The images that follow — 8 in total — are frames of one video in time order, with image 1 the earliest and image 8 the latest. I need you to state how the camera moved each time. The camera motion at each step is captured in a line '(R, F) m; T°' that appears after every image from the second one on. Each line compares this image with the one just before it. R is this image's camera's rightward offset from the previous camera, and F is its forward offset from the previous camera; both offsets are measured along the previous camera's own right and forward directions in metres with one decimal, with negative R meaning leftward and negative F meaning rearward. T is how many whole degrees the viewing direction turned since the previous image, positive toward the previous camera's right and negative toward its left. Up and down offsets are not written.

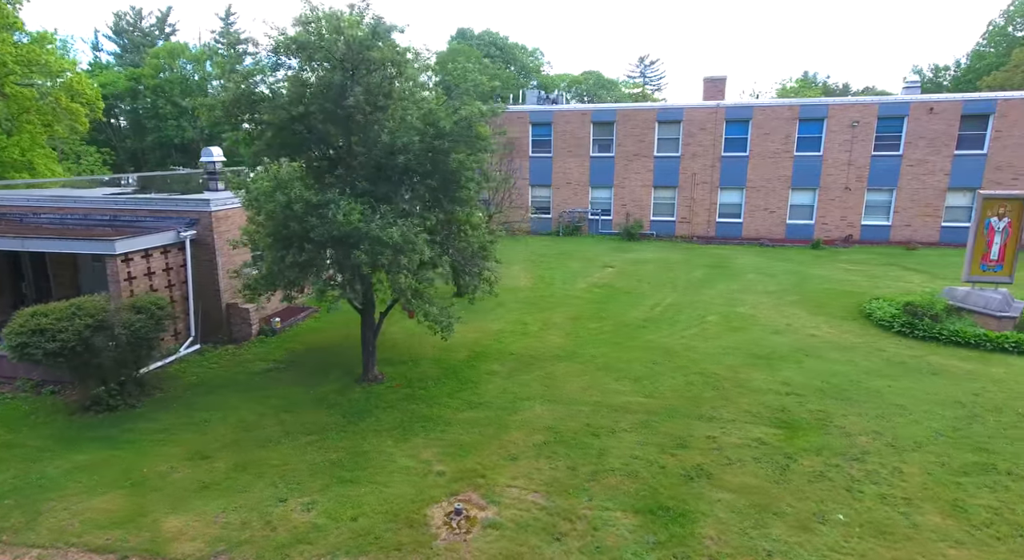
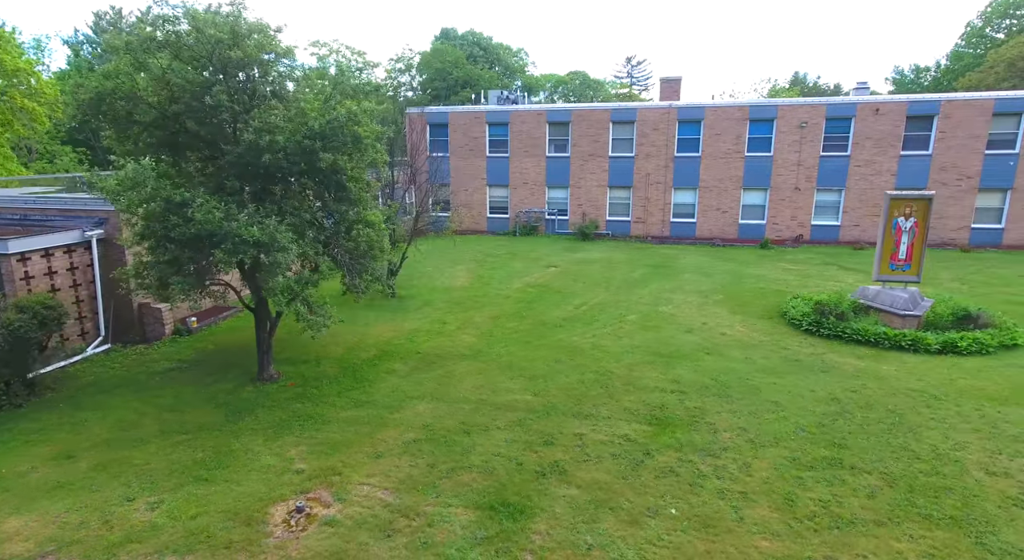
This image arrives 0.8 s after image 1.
(+1.6, -0.1) m; +1°
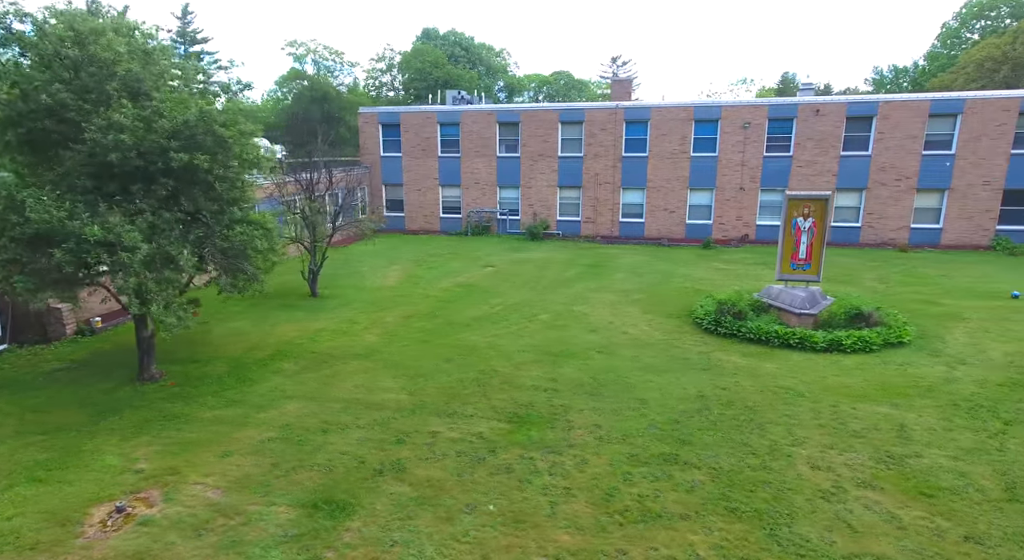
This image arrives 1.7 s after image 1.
(+1.8, -0.1) m; +1°
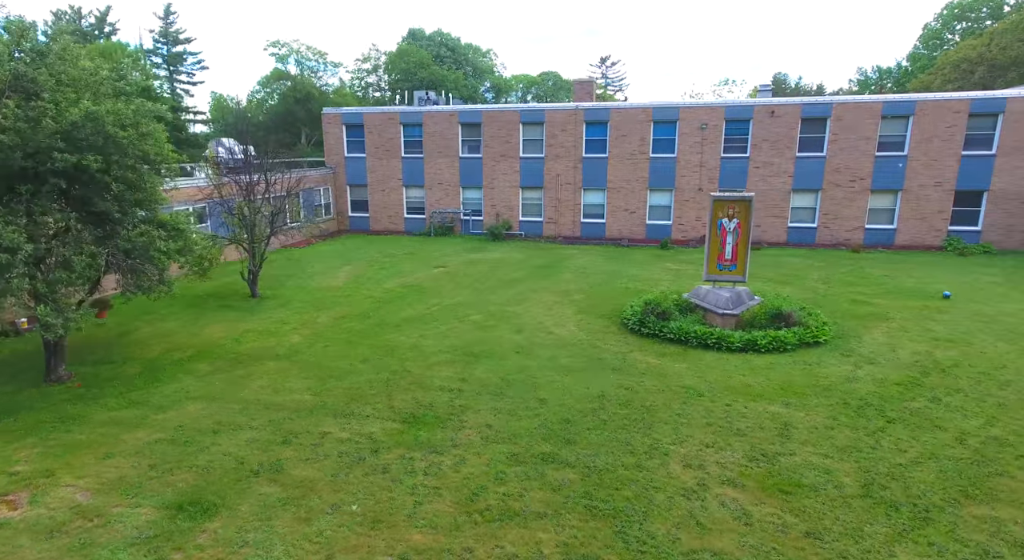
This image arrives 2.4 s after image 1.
(+1.4, -0.1) m; +1°
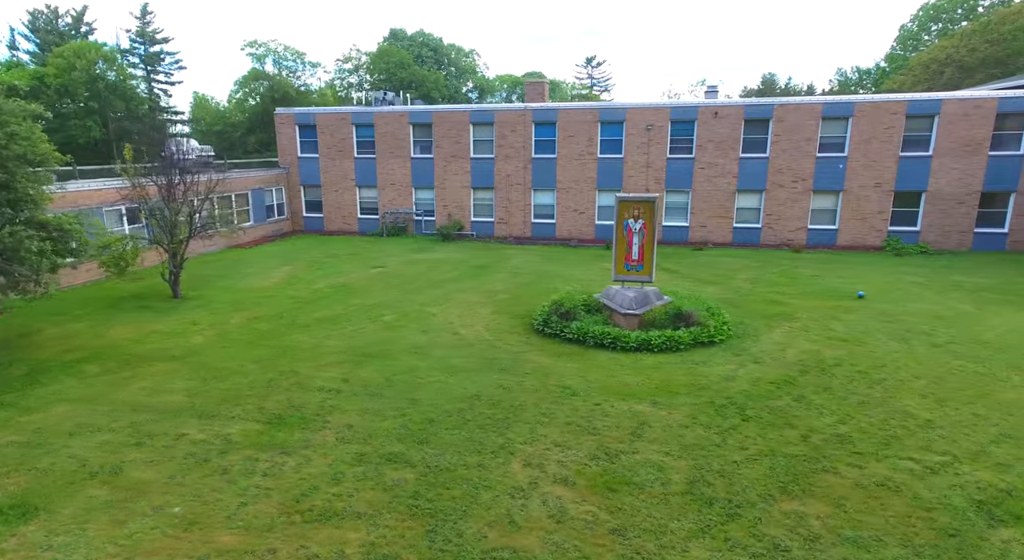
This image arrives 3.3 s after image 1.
(+1.7, -0.1) m; +1°
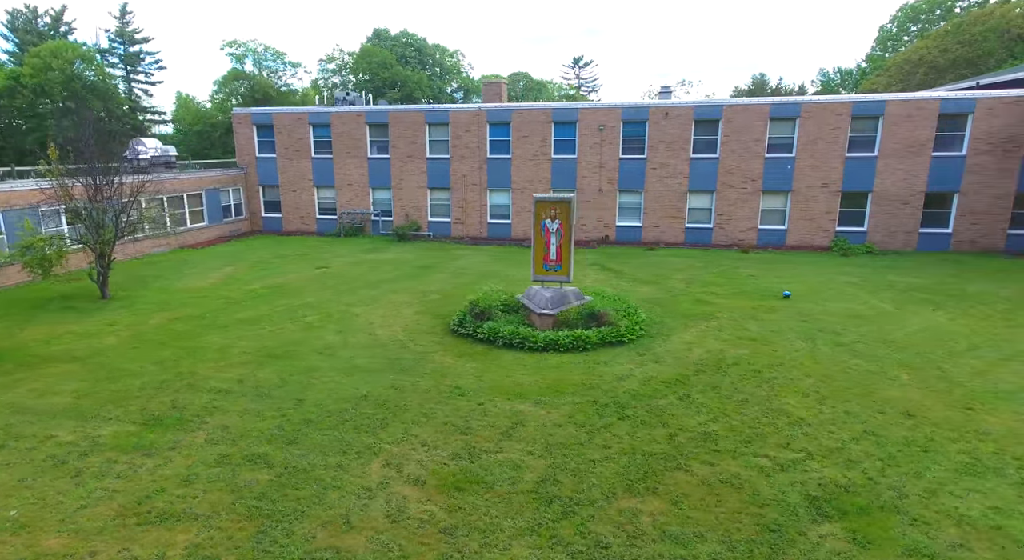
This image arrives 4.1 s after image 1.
(+1.6, 0.0) m; +1°
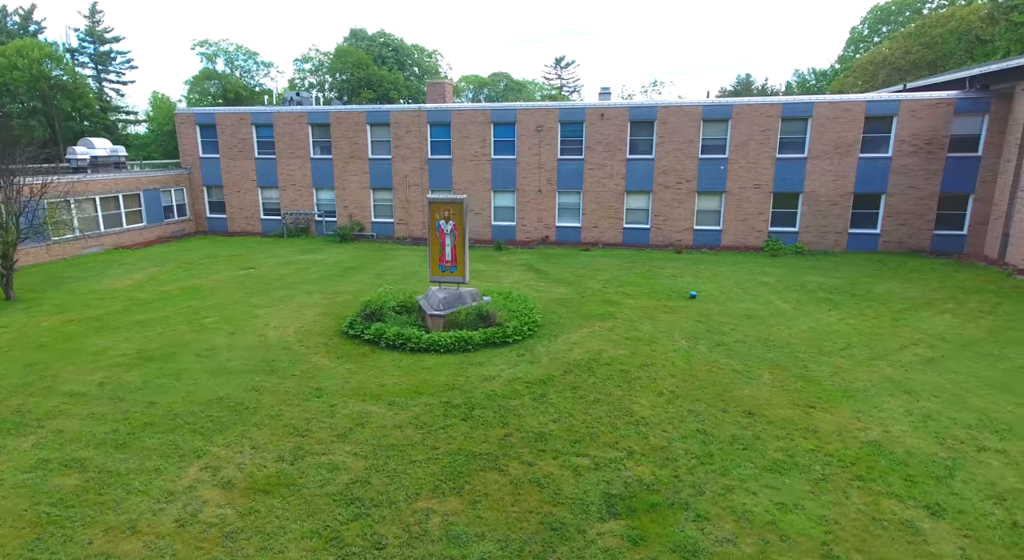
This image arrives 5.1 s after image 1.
(+2.0, 0.0) m; +1°
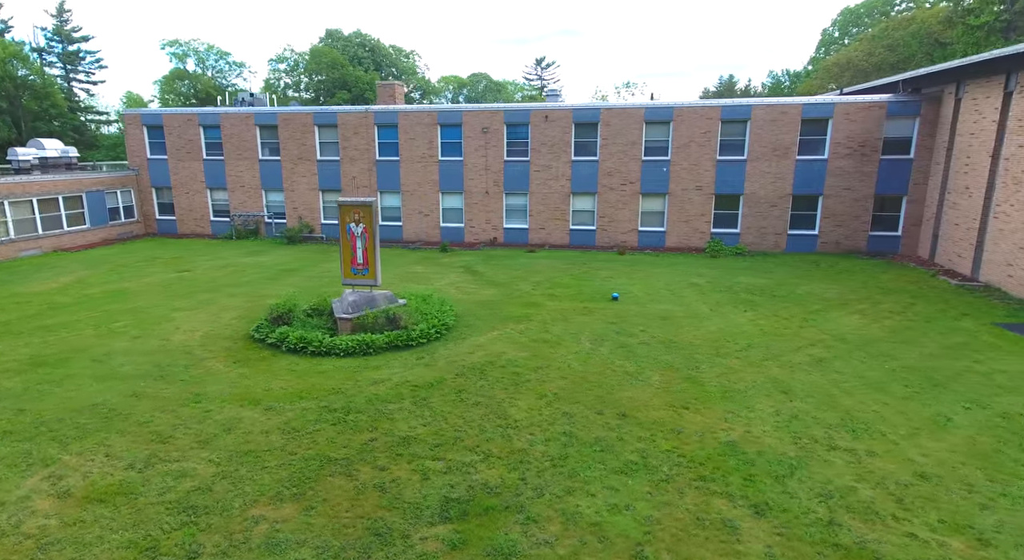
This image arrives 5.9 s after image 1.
(+1.5, 0.0) m; +2°
